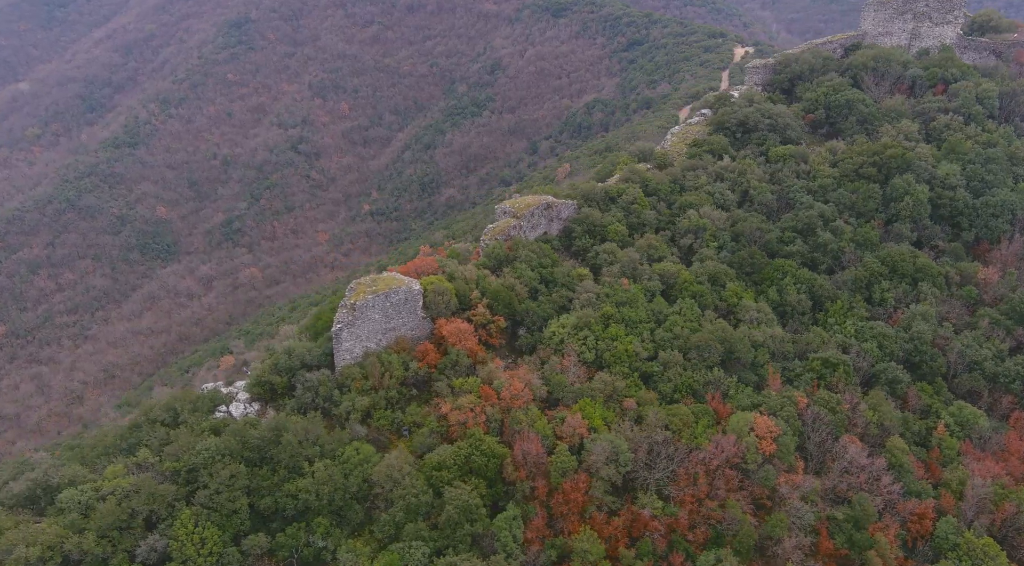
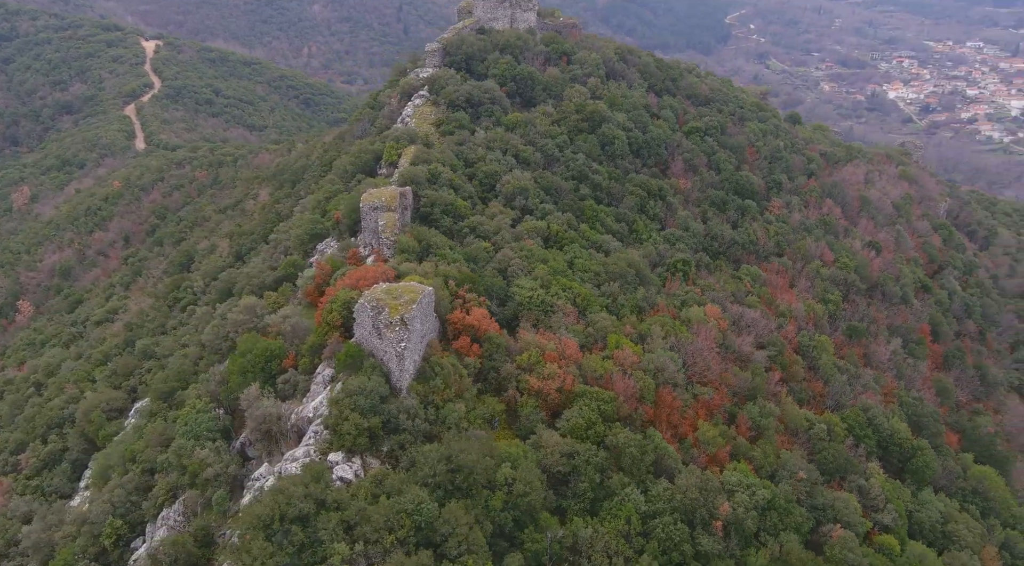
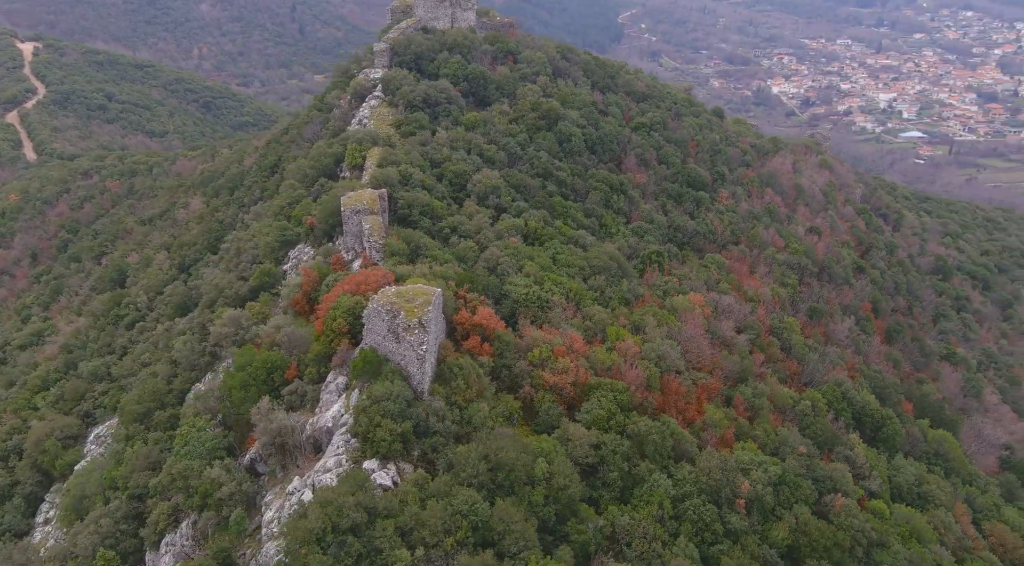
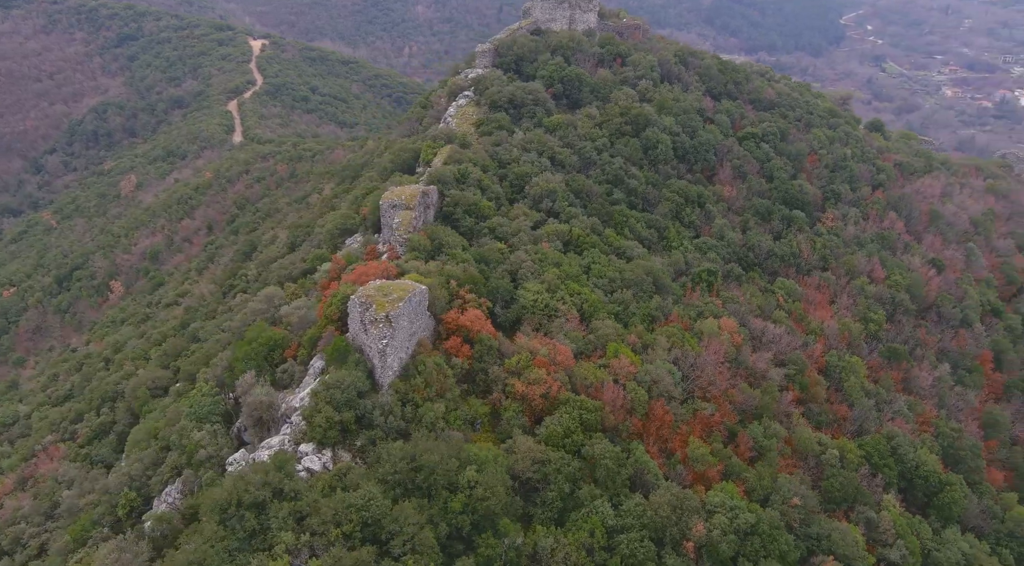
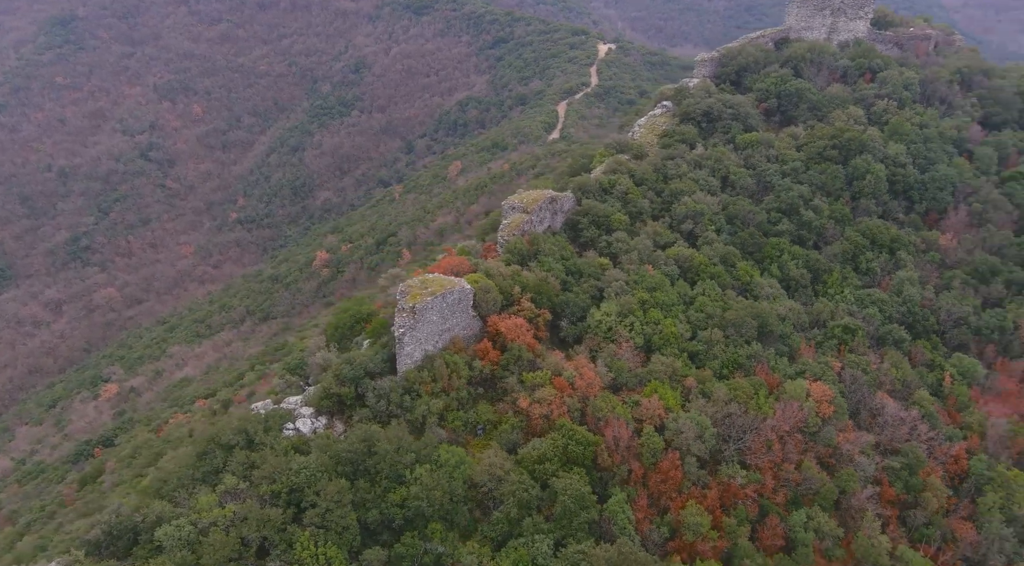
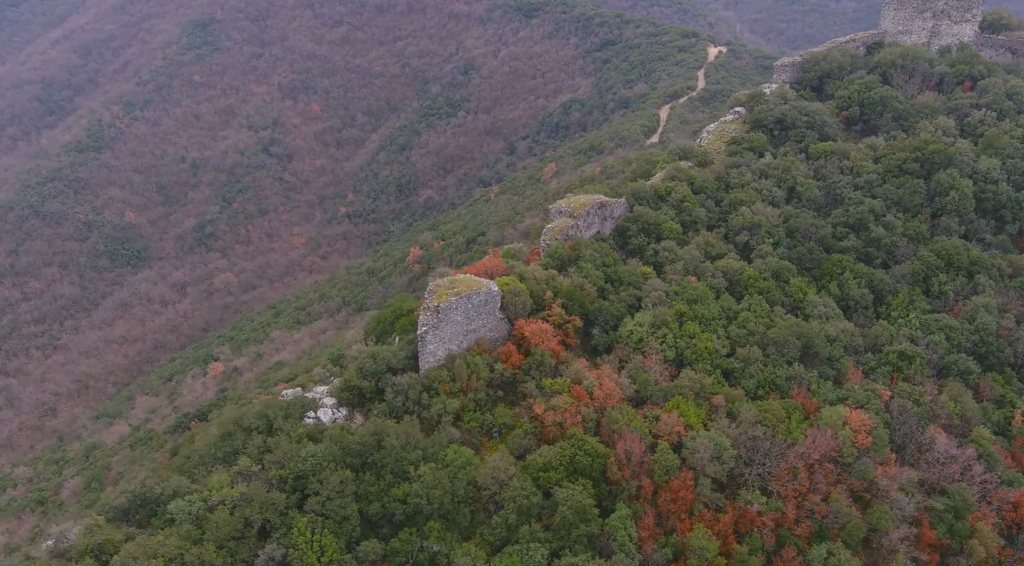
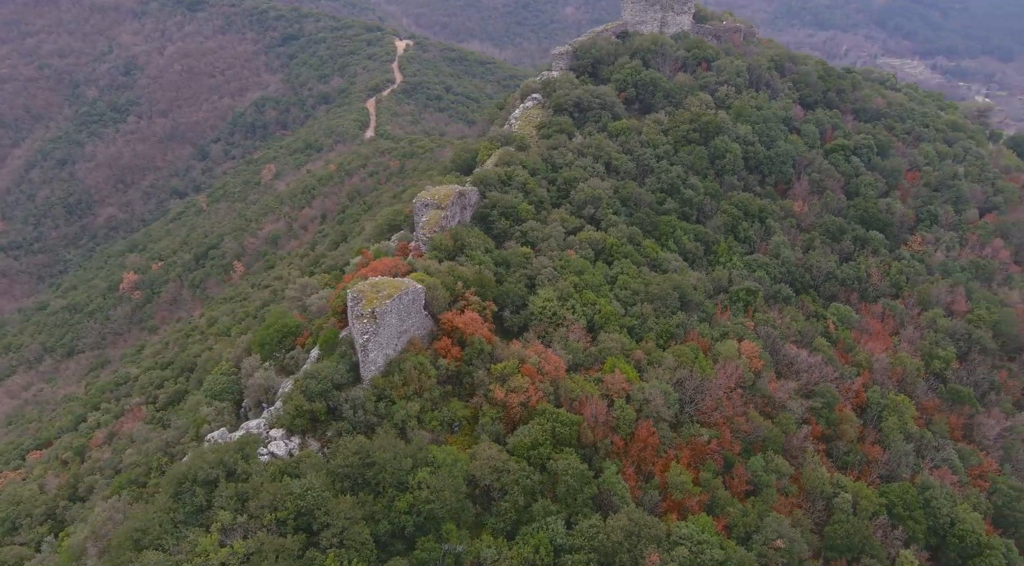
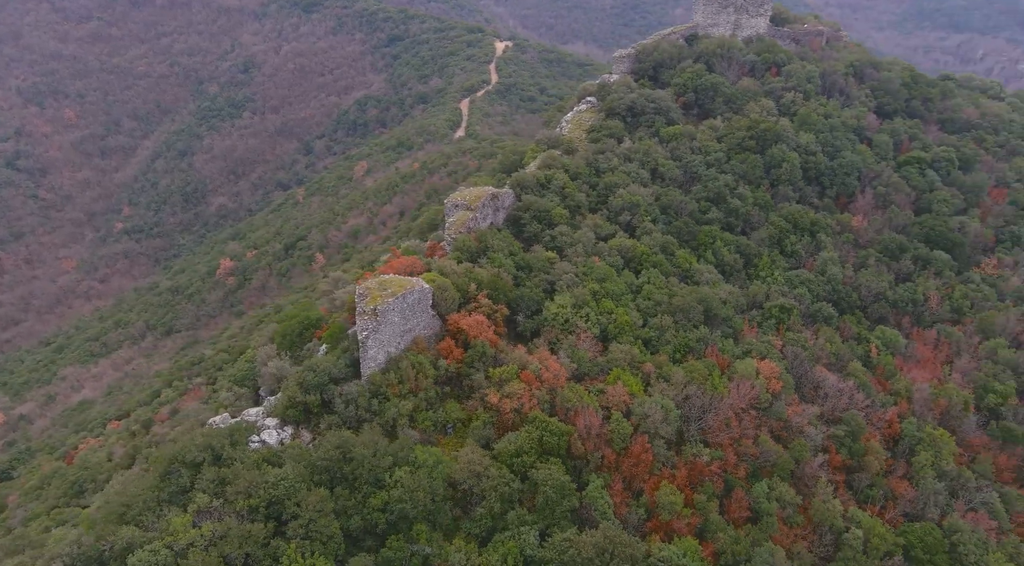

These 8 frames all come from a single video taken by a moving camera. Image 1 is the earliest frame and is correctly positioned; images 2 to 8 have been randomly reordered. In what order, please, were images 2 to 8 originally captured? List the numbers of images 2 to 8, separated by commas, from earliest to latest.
6, 5, 8, 7, 4, 2, 3
